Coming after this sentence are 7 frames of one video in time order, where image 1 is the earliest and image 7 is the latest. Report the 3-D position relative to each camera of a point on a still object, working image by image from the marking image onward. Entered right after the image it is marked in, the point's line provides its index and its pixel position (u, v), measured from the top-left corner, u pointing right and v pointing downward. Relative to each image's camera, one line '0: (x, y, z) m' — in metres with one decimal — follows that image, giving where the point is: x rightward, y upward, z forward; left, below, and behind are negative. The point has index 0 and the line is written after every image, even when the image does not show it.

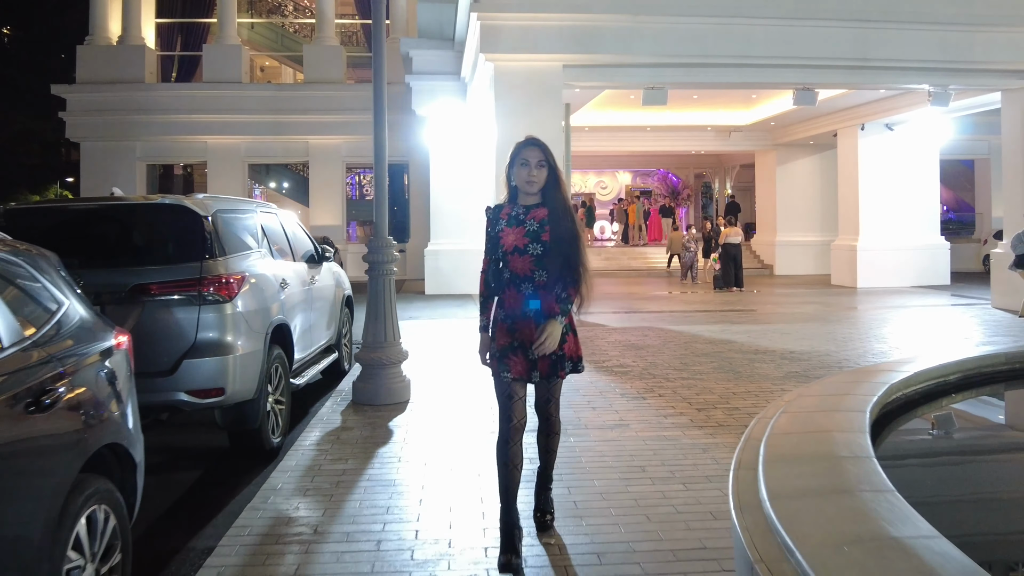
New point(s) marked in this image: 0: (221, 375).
0: (-1.6, -0.5, +4.2) m
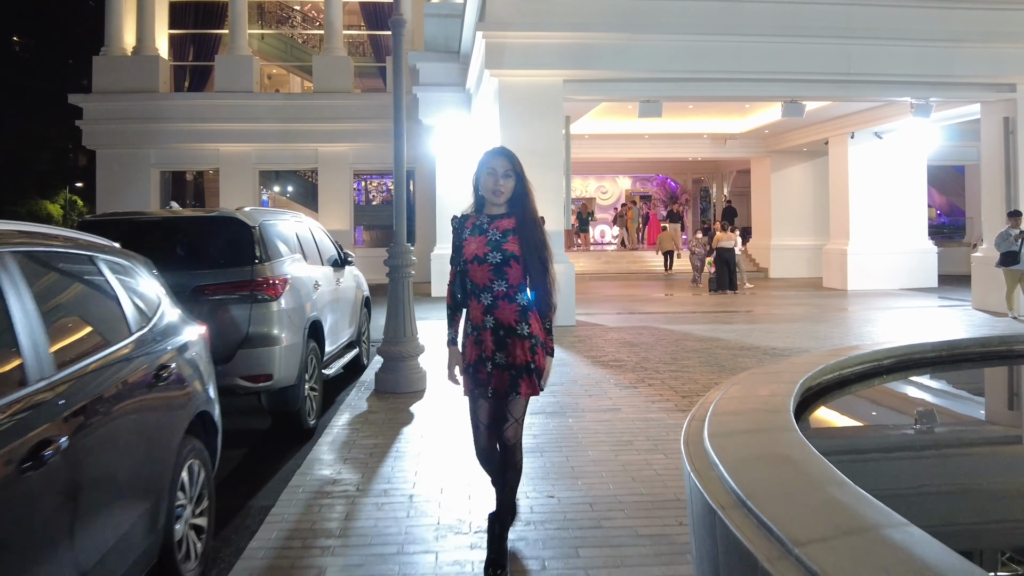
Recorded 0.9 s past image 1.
0: (-1.5, -0.5, +4.9) m
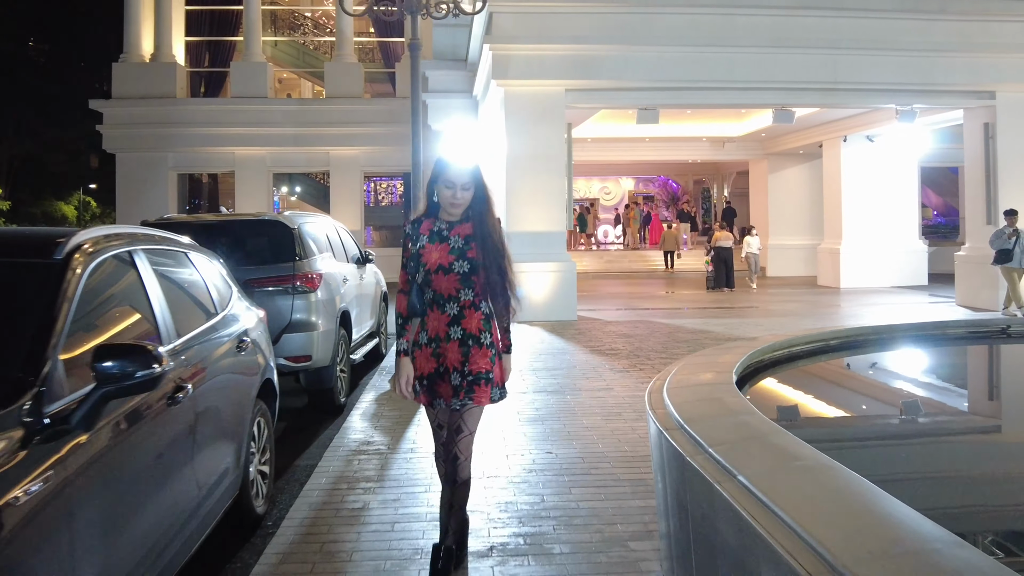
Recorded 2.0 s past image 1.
0: (-1.5, -0.4, +5.7) m
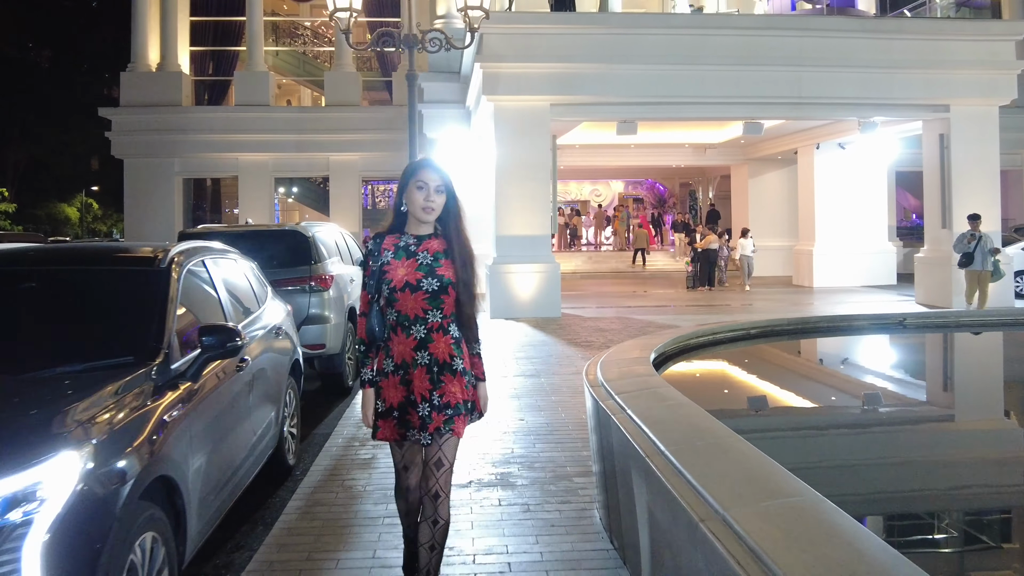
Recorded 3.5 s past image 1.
0: (-1.7, -0.4, +6.8) m
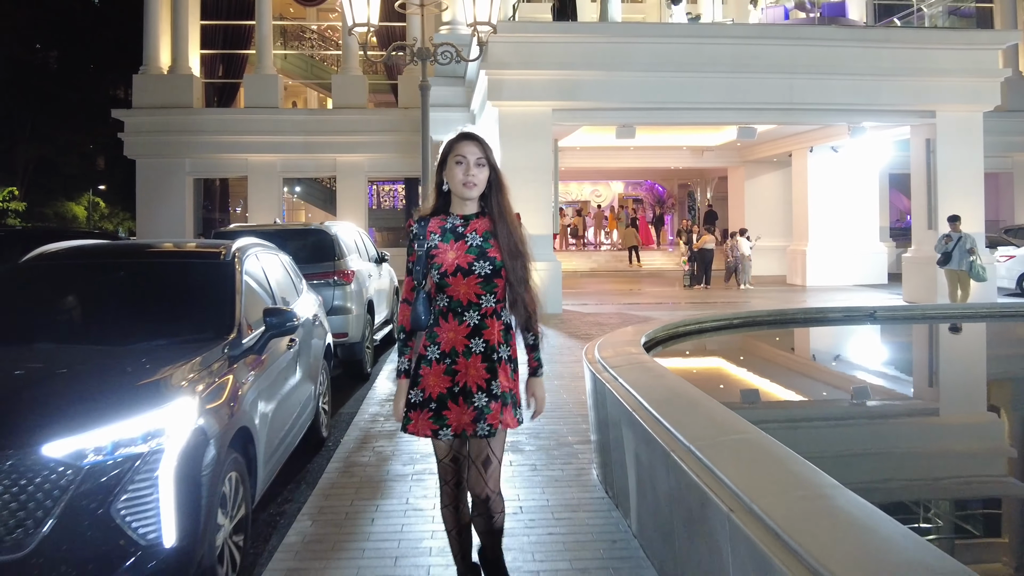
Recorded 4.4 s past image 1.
0: (-1.6, -0.4, +7.4) m
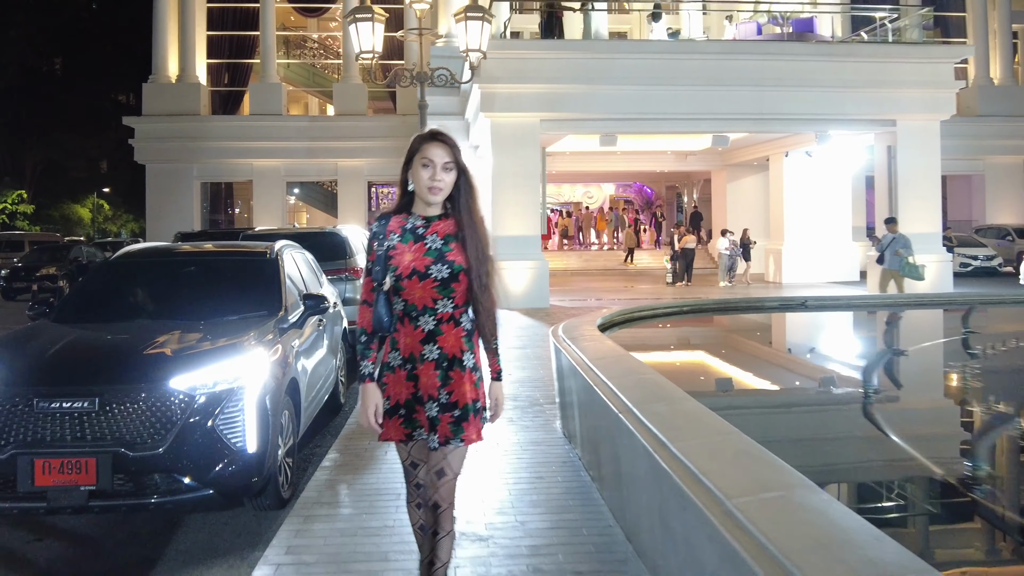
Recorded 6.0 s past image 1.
0: (-1.8, -0.3, +8.7) m
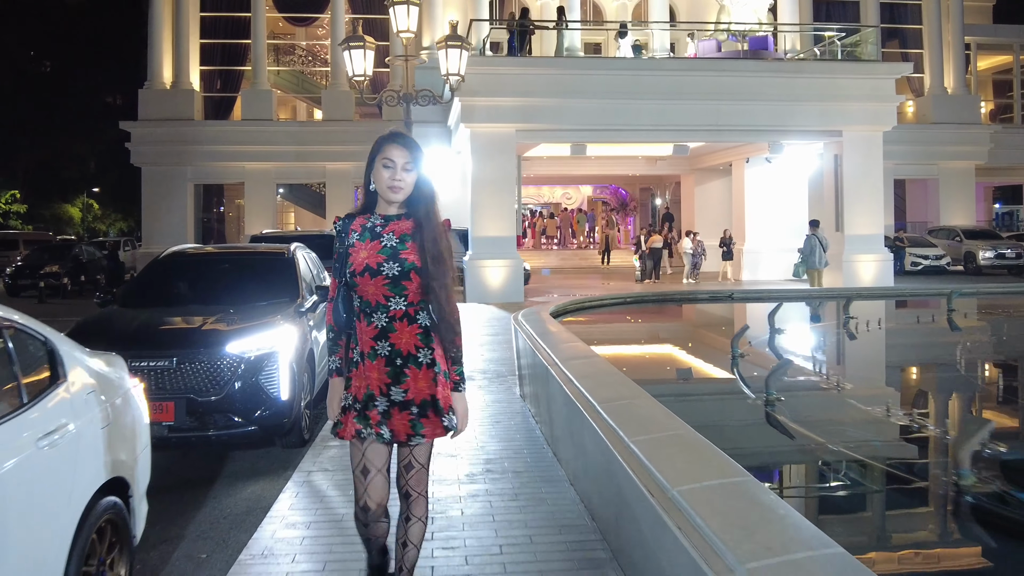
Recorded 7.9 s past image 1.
0: (-2.1, -0.2, +10.1) m
